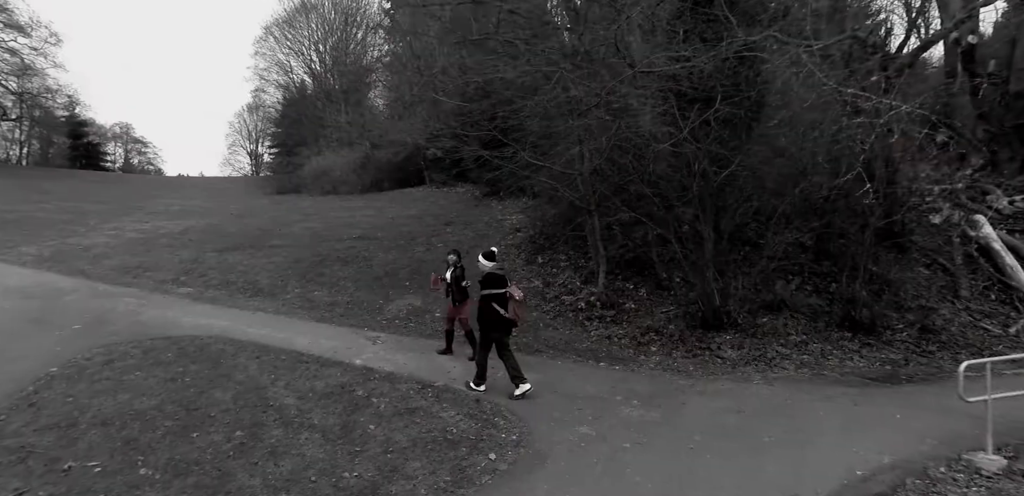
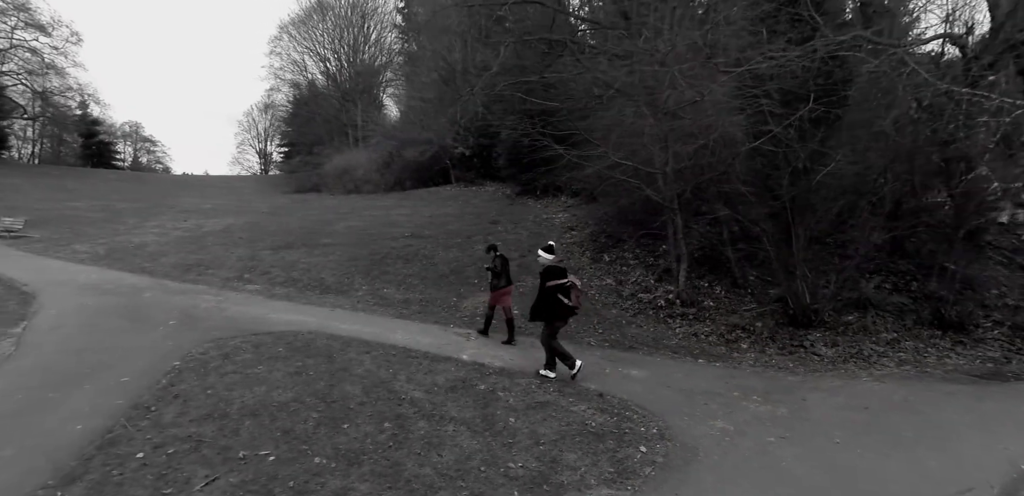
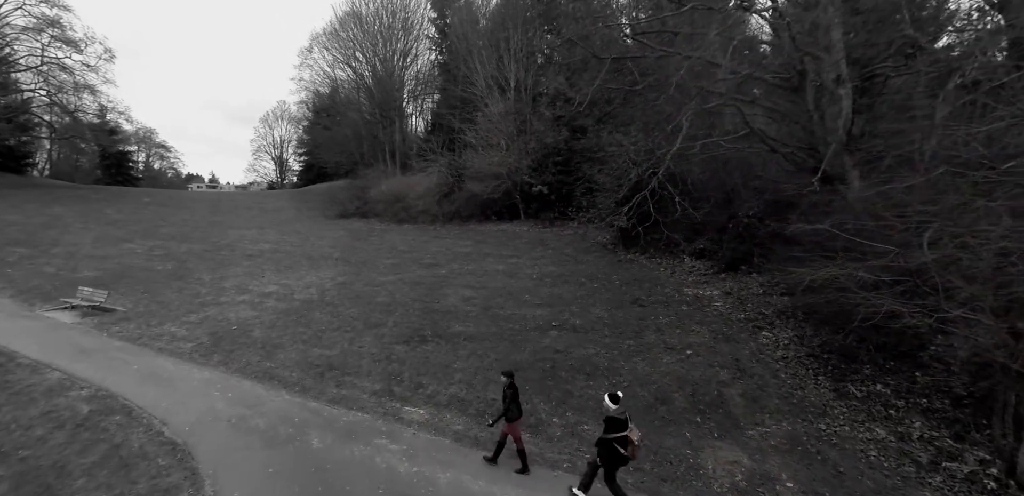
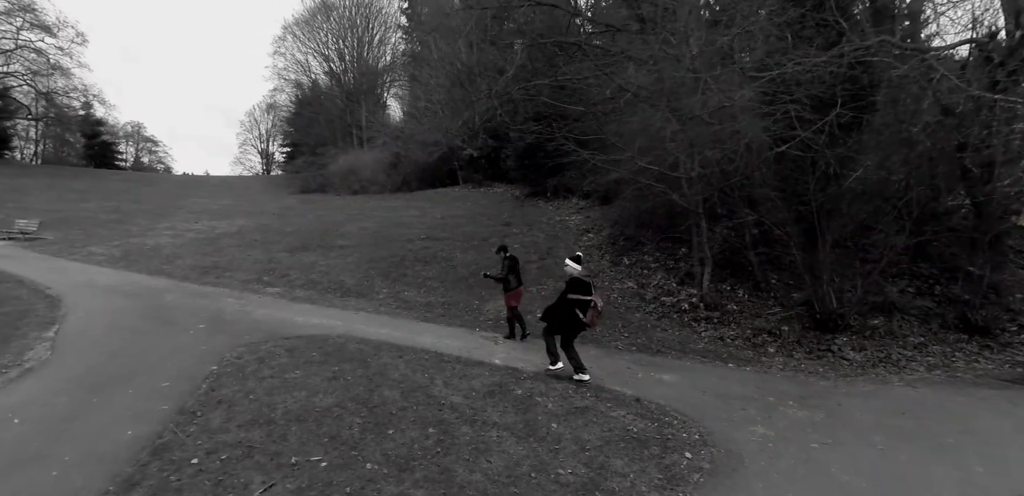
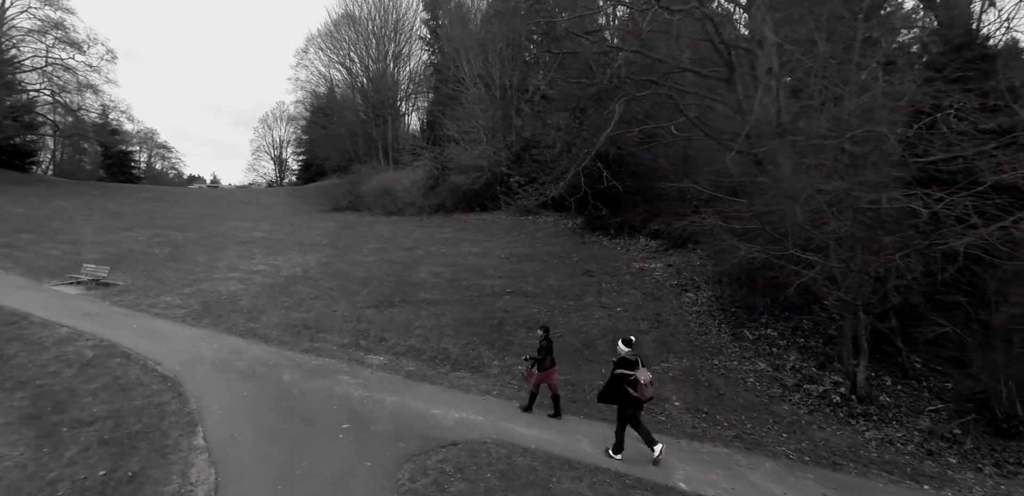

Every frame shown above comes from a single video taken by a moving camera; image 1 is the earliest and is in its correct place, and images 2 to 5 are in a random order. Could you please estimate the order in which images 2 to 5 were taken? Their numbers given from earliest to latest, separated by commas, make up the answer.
2, 4, 5, 3
